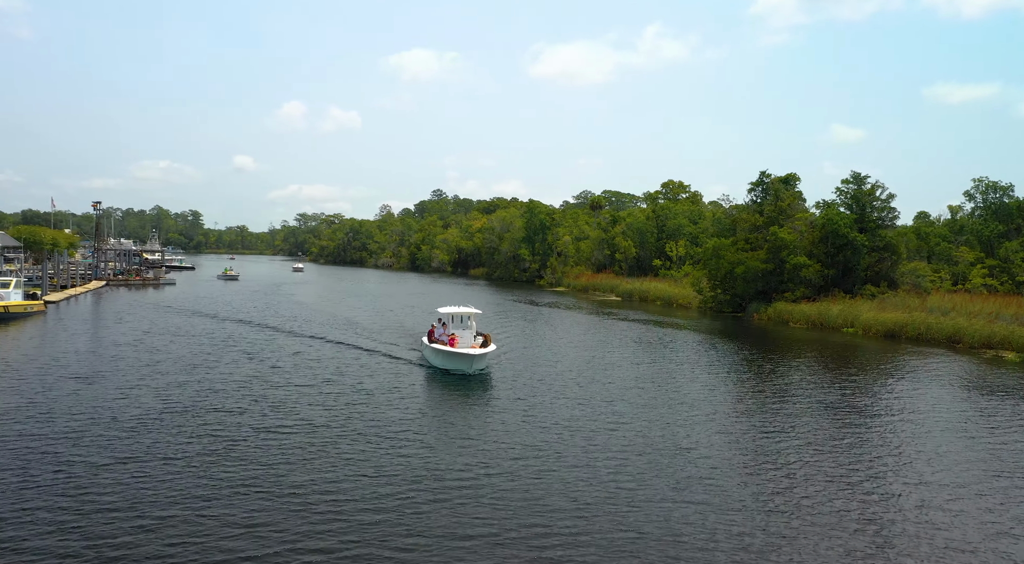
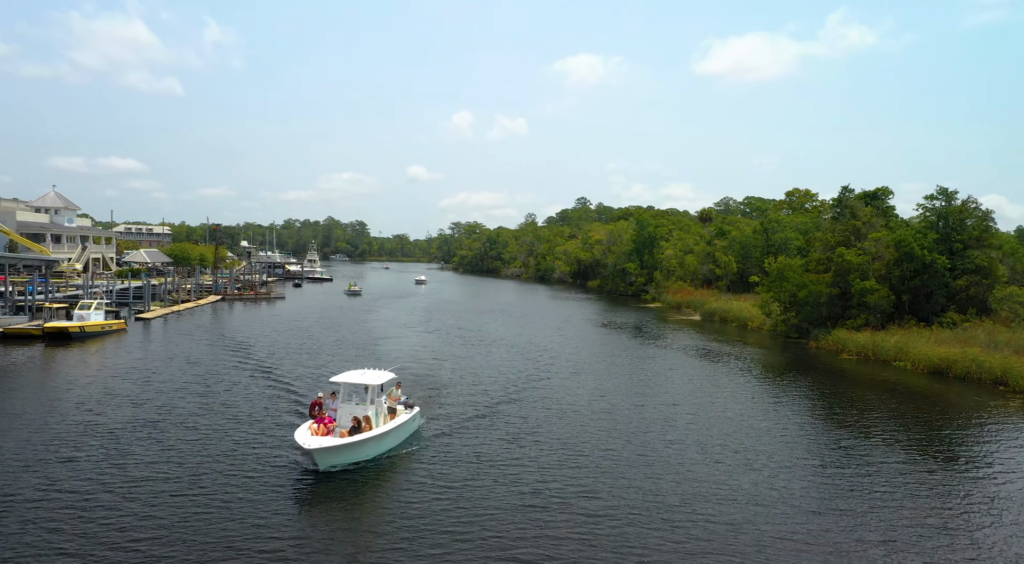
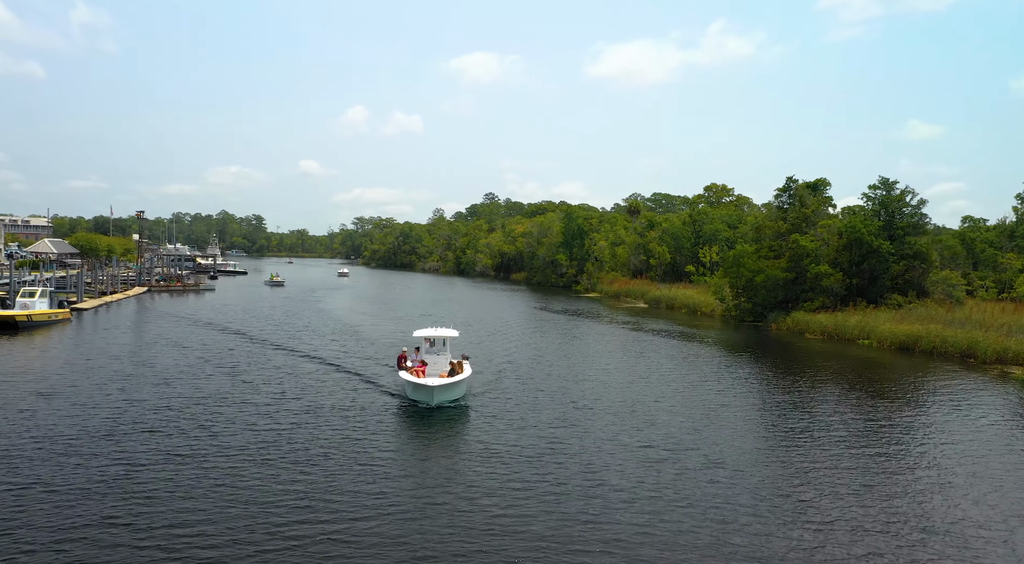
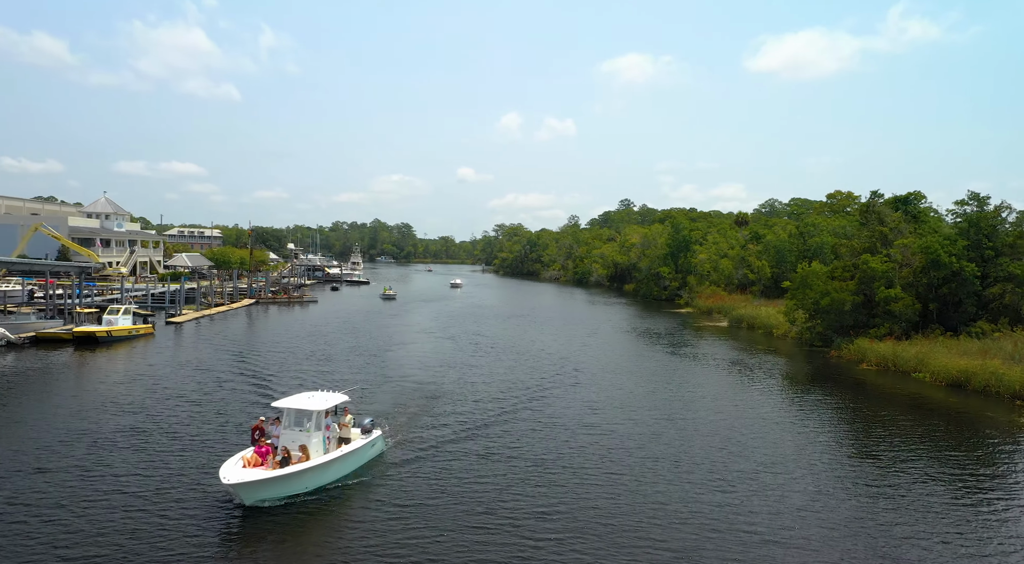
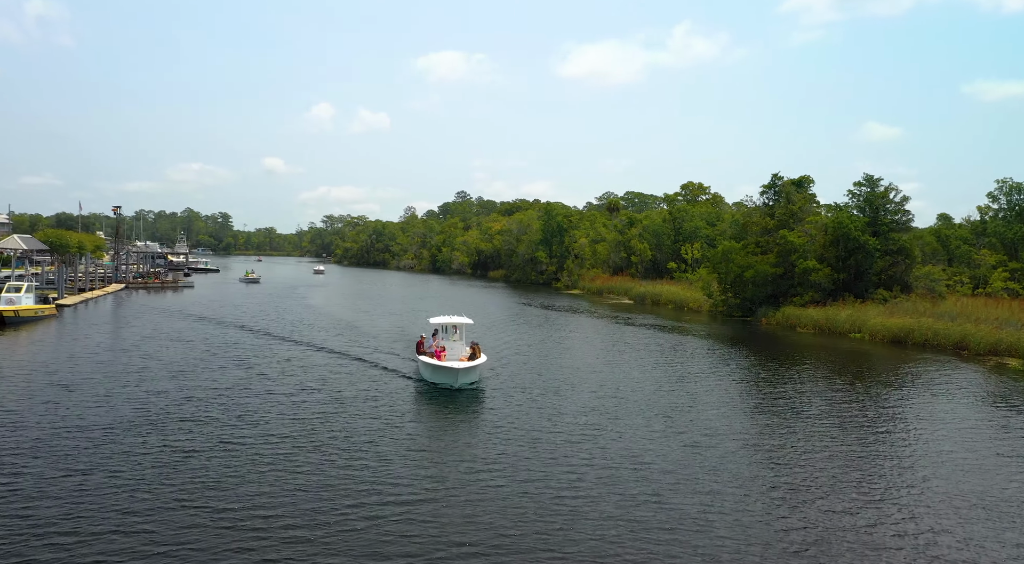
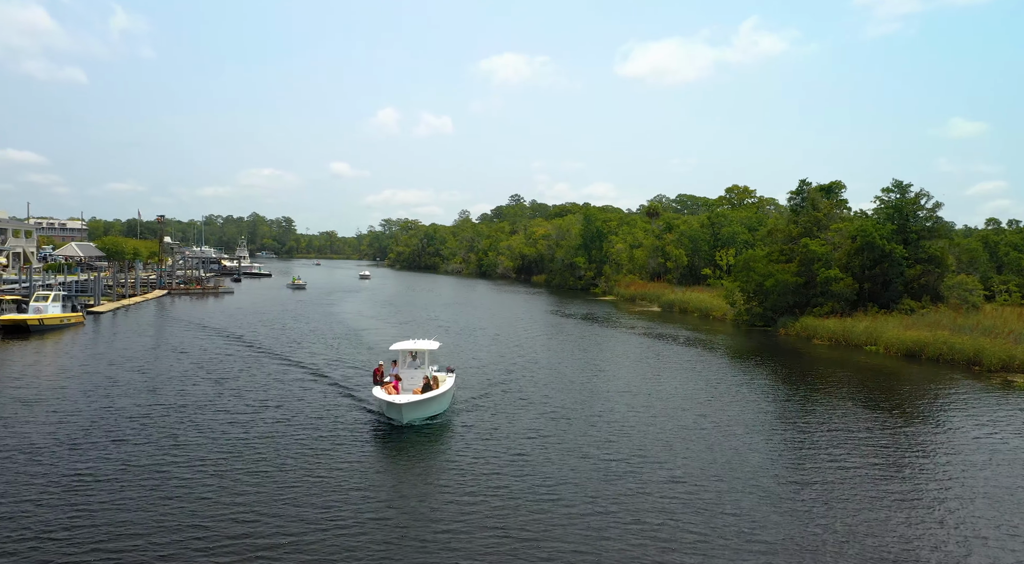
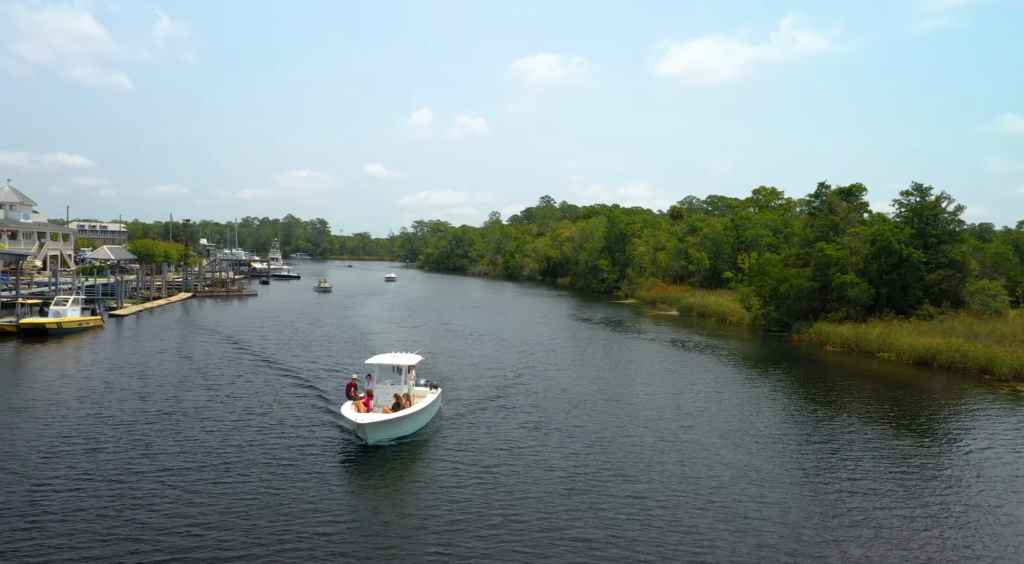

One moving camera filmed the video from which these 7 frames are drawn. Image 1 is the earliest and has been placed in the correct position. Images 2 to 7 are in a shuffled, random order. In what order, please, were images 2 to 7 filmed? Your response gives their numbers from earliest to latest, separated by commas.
5, 3, 6, 7, 2, 4
